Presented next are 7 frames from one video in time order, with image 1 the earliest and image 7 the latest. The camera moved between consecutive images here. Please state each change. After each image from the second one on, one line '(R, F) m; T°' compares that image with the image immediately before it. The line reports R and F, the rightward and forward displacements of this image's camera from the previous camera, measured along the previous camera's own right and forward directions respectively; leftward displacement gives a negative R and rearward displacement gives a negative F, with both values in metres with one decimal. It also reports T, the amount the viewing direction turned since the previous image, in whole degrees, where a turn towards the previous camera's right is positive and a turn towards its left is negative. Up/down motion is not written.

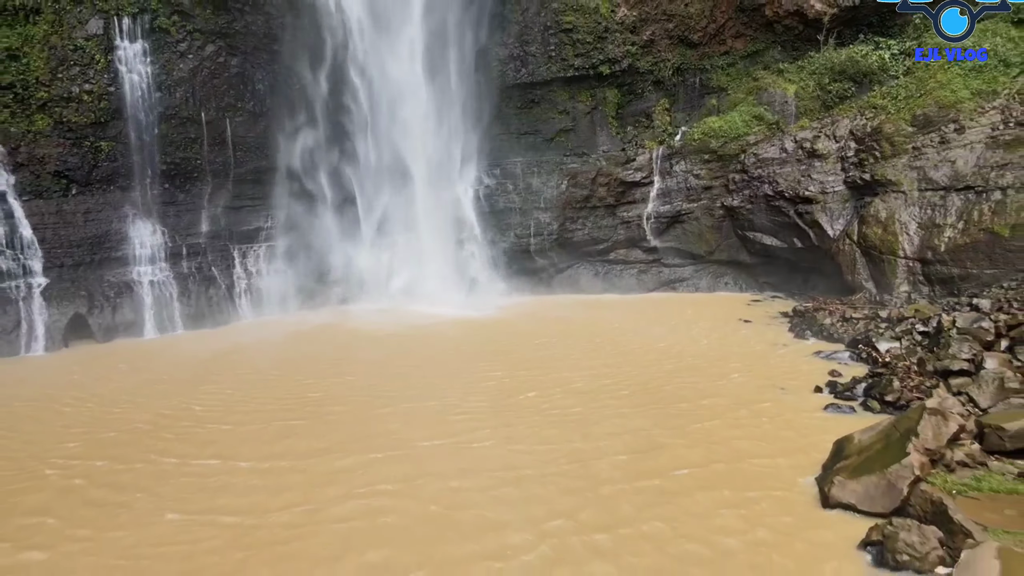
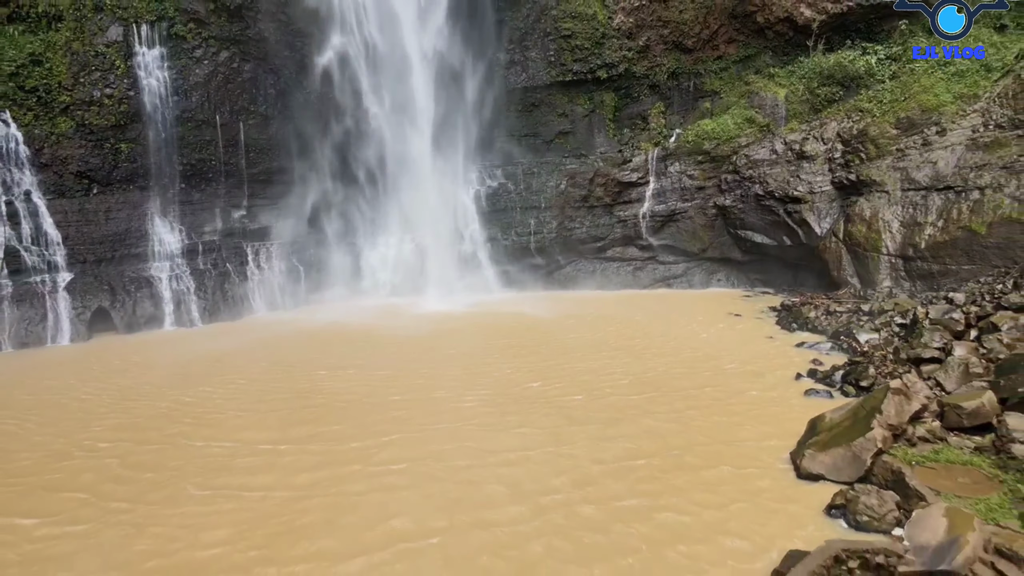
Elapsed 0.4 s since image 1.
(0.0, -0.5) m; 0°
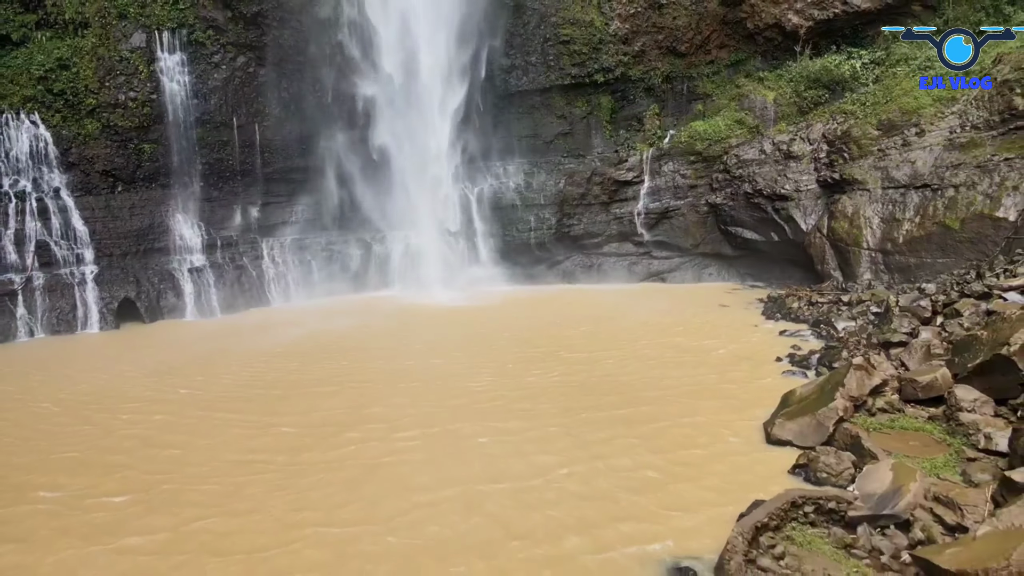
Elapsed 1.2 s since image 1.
(0.0, -0.6) m; 0°
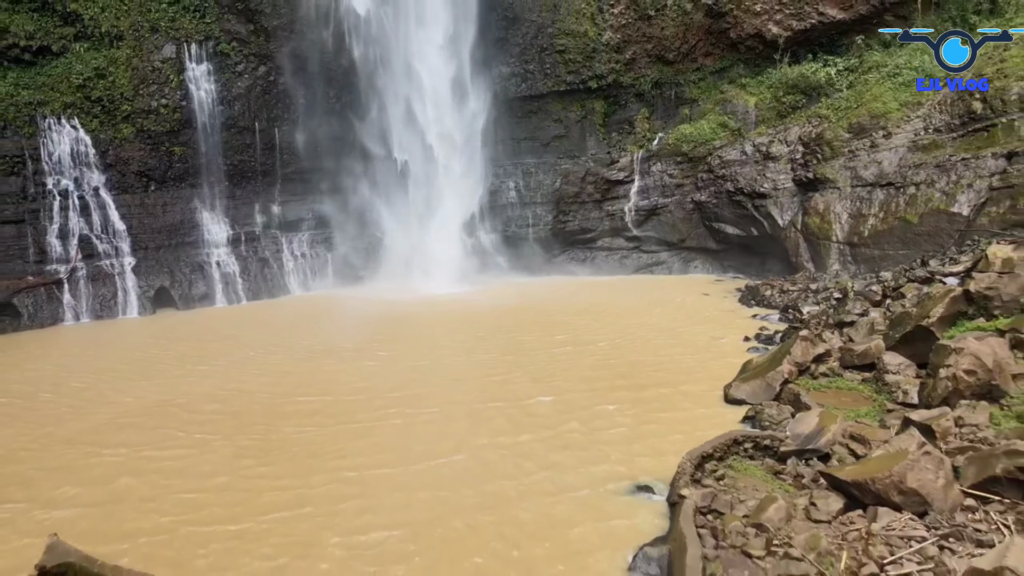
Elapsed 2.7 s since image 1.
(+0.1, -1.0) m; 0°
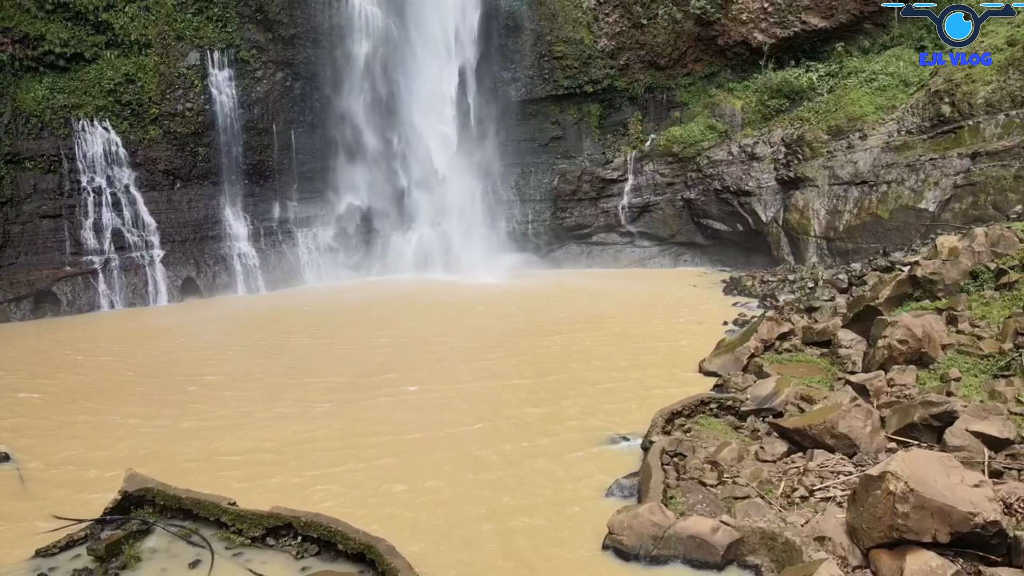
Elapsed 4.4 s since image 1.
(0.0, -0.9) m; 0°
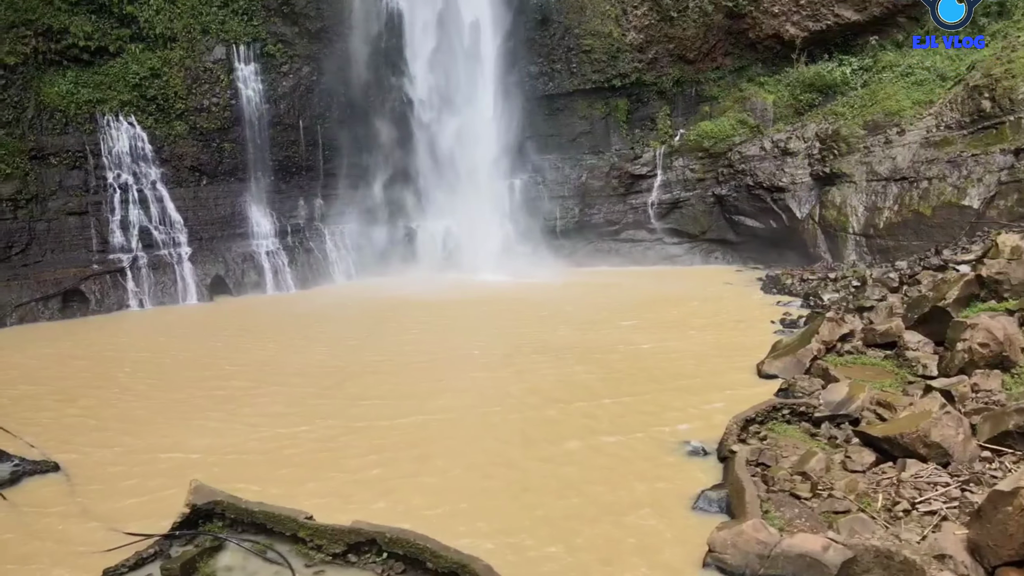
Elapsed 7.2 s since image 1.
(-0.5, +0.2) m; 0°
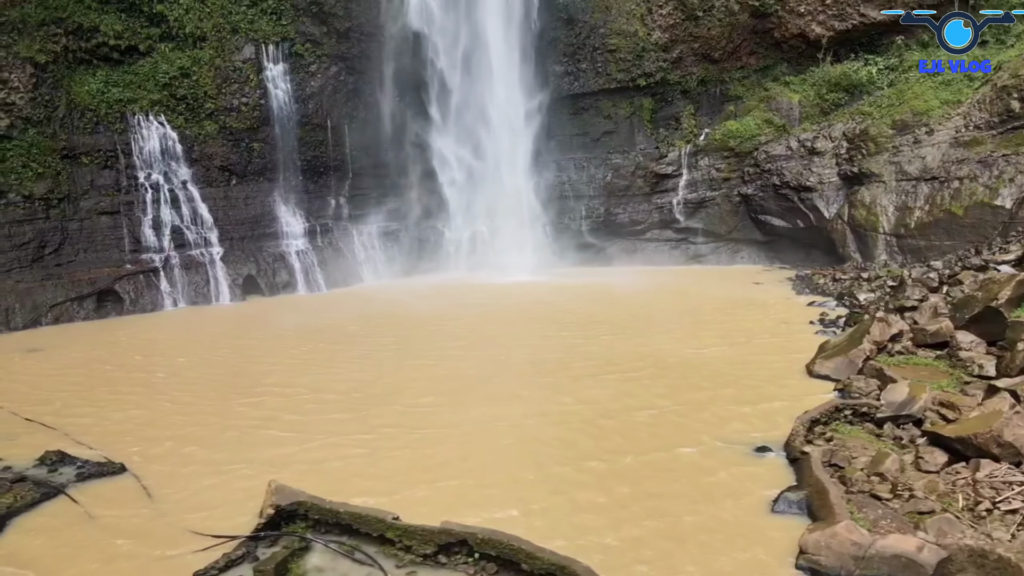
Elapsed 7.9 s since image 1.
(-0.5, 0.0) m; 0°
